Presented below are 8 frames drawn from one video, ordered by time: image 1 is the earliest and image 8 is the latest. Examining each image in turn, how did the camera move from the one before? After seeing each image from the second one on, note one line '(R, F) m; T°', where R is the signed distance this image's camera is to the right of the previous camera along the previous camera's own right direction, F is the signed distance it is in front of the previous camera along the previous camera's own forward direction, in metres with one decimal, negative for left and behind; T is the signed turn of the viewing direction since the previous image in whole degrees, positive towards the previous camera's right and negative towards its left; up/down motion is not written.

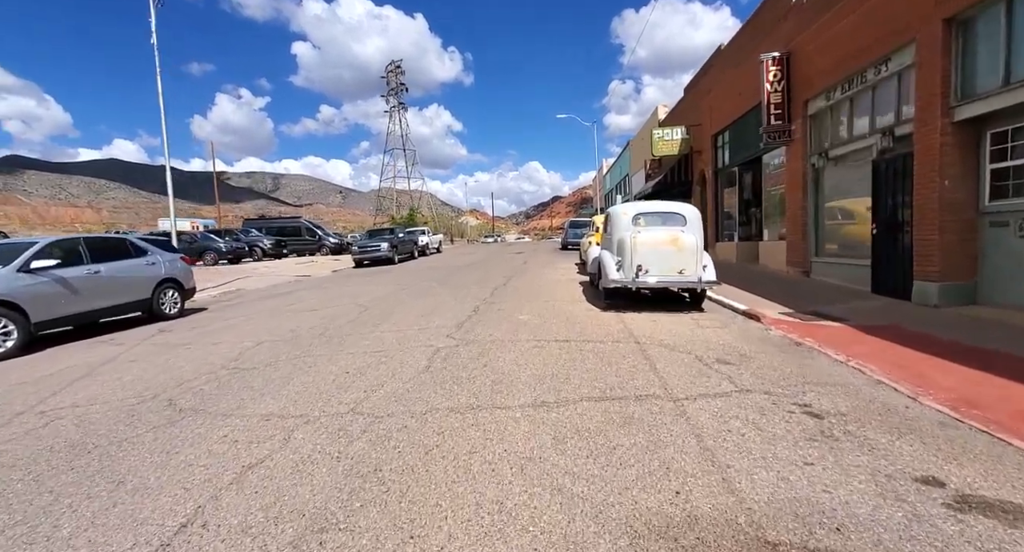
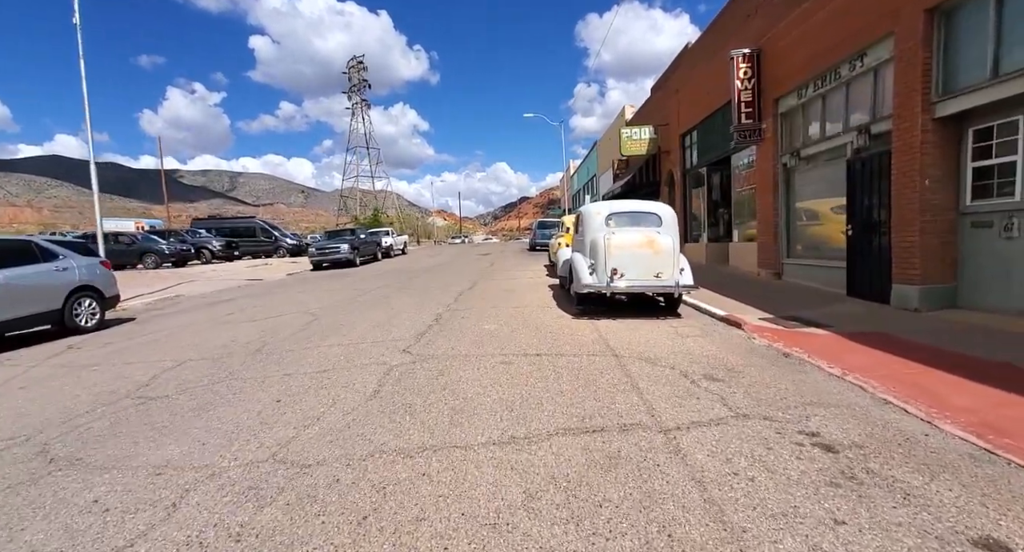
(+0.1, +0.7) m; +4°
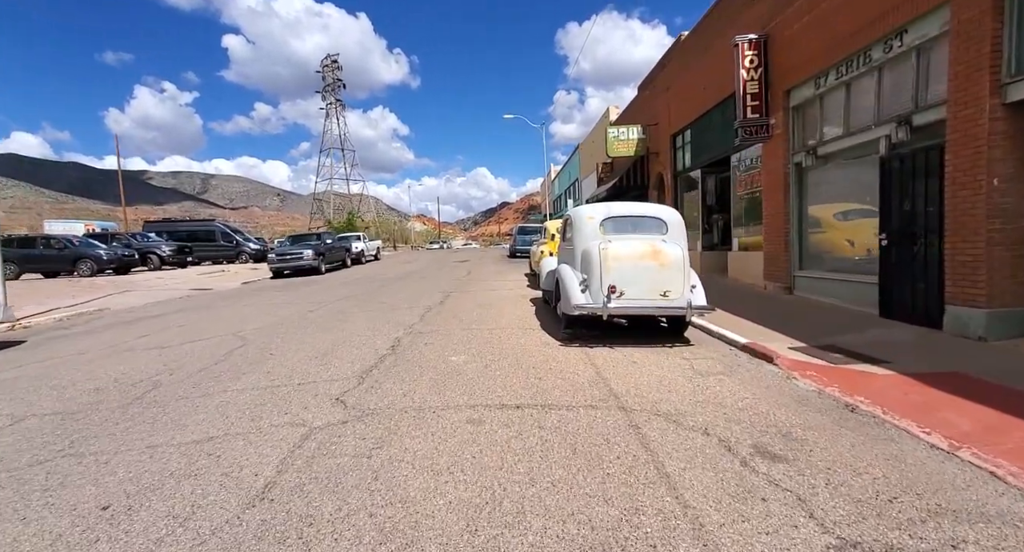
(+0.1, +1.6) m; +2°
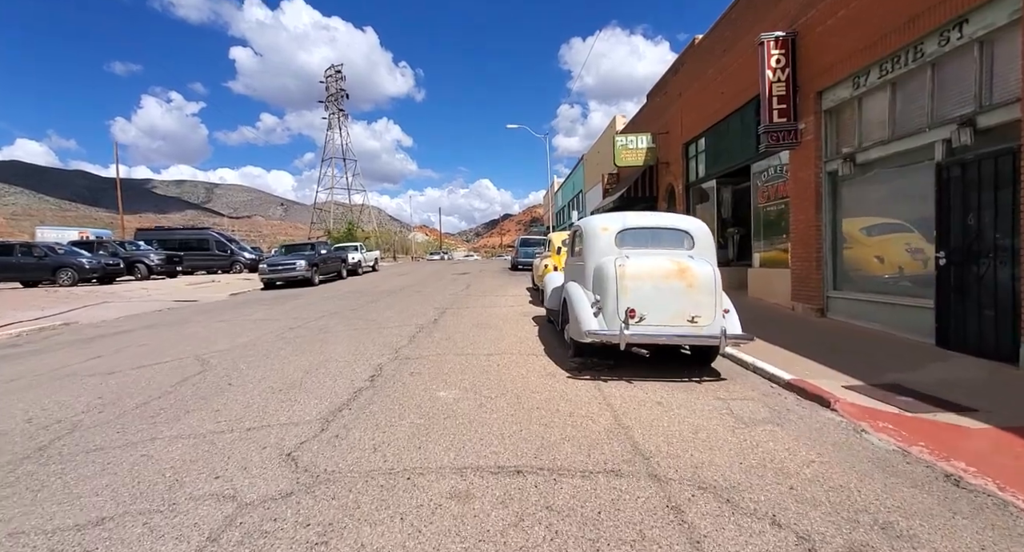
(0.0, +1.0) m; 0°
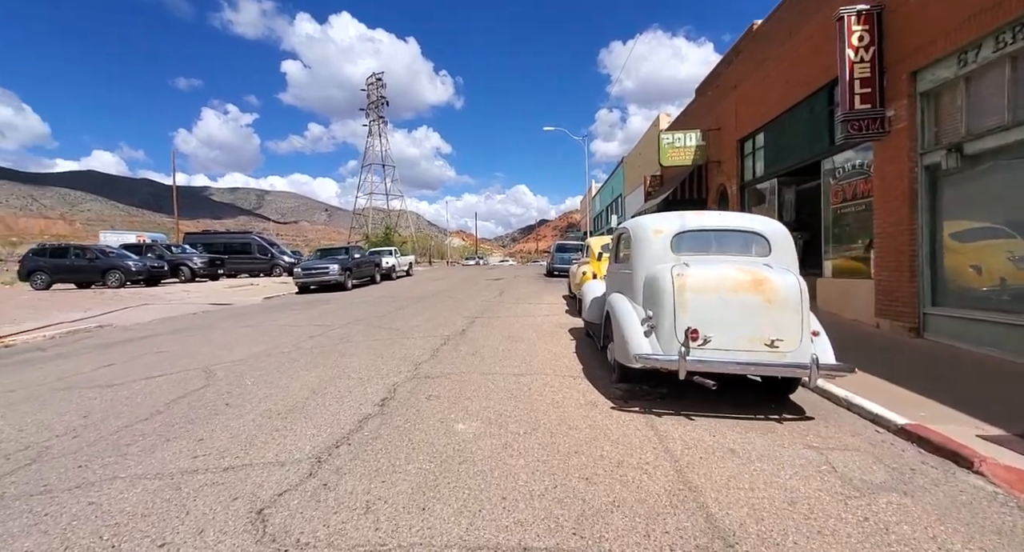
(0.0, +0.9) m; -4°
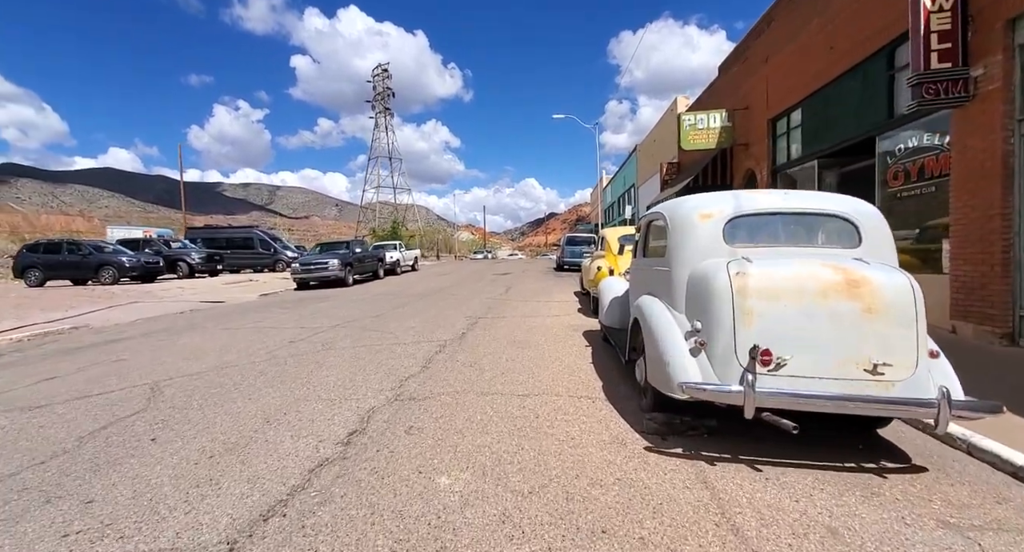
(+0.1, +1.2) m; -1°
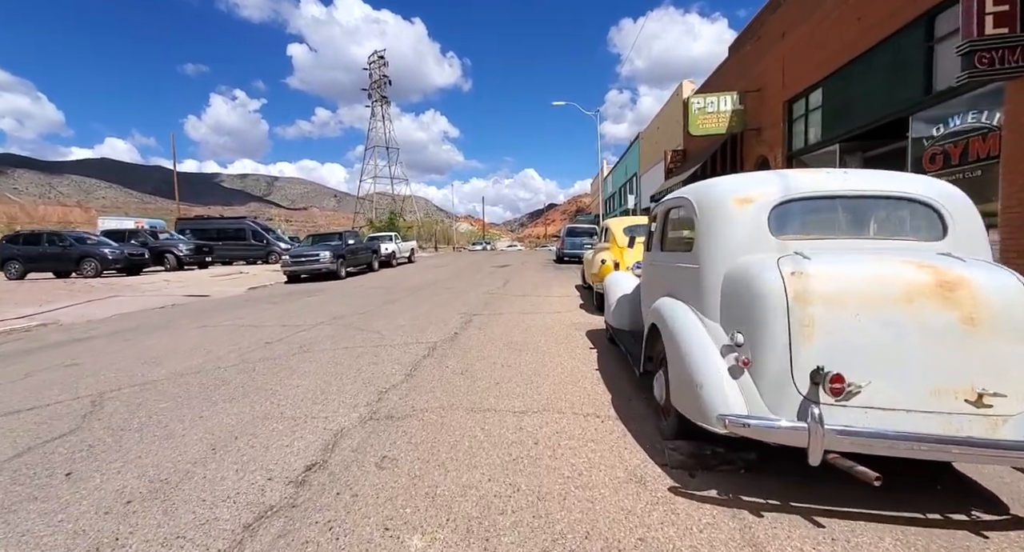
(0.0, +0.8) m; 0°
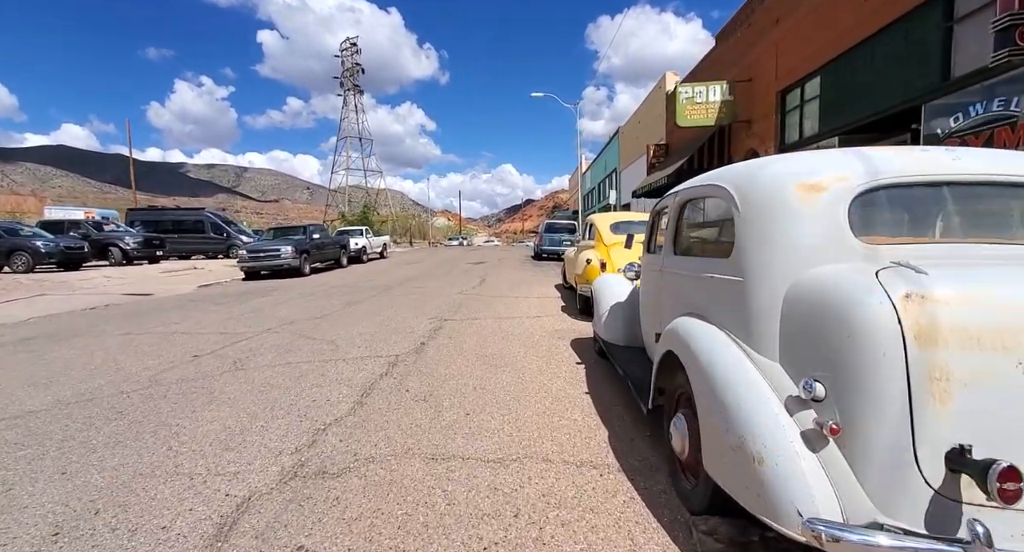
(0.0, +1.0) m; +3°
